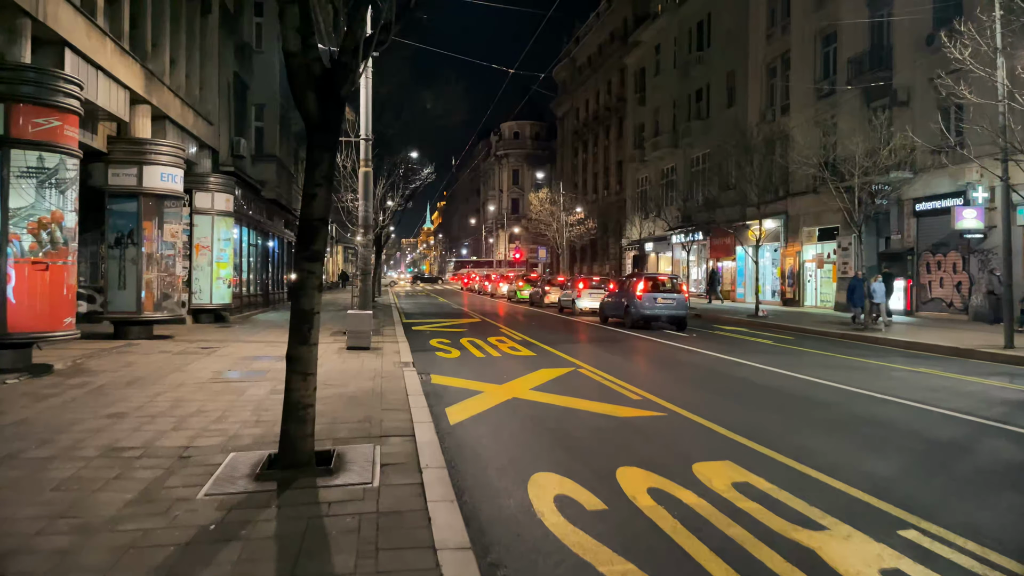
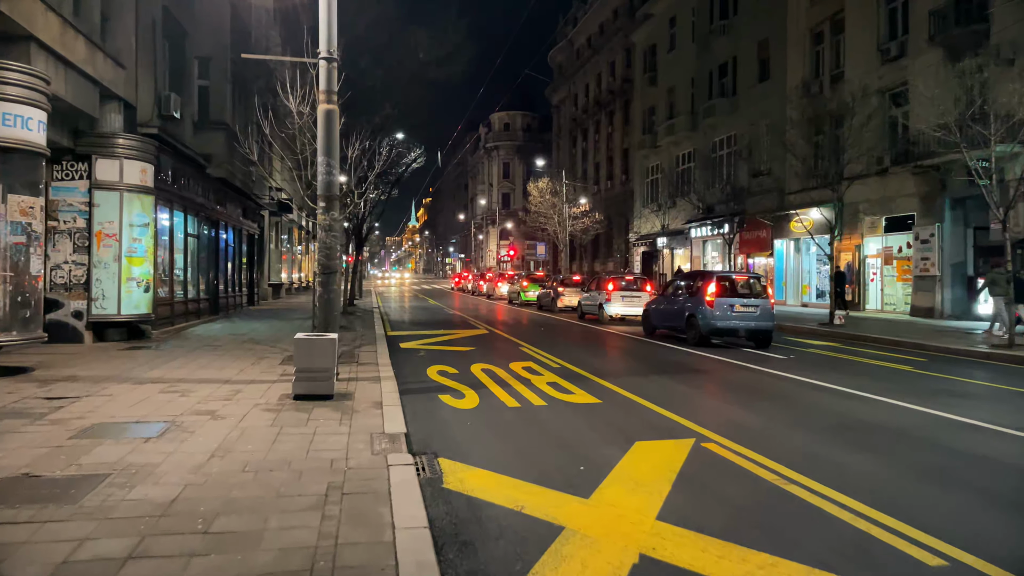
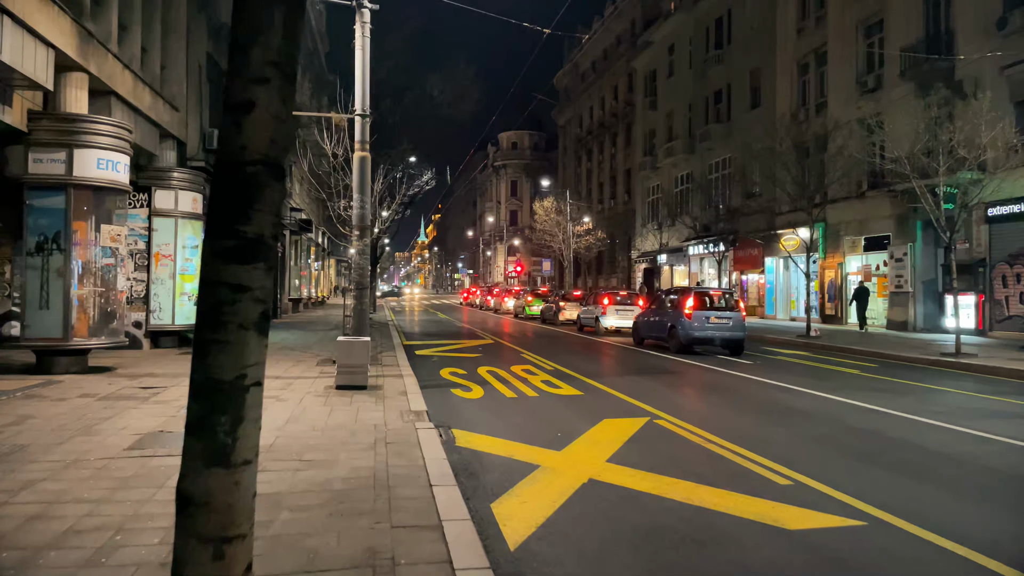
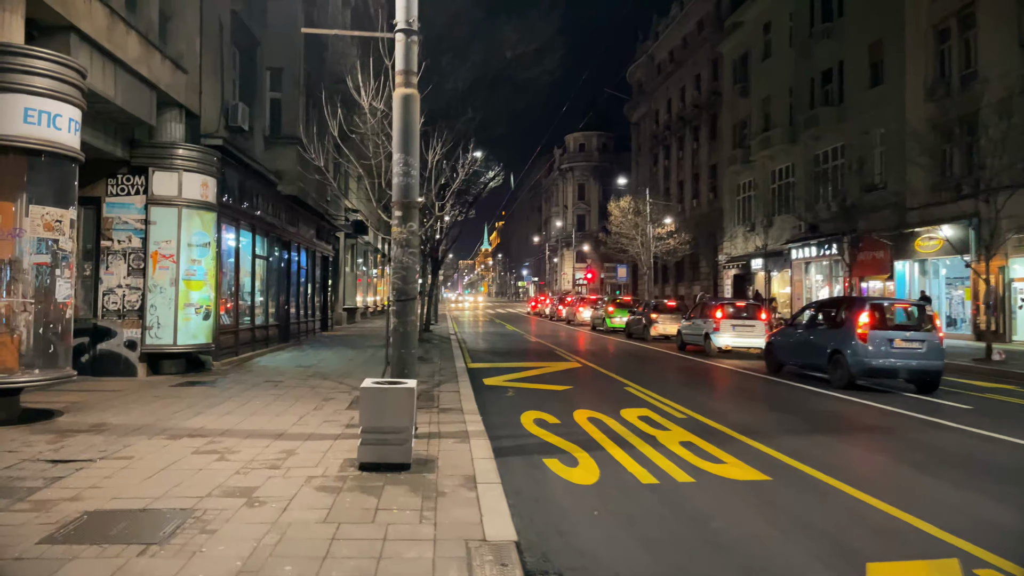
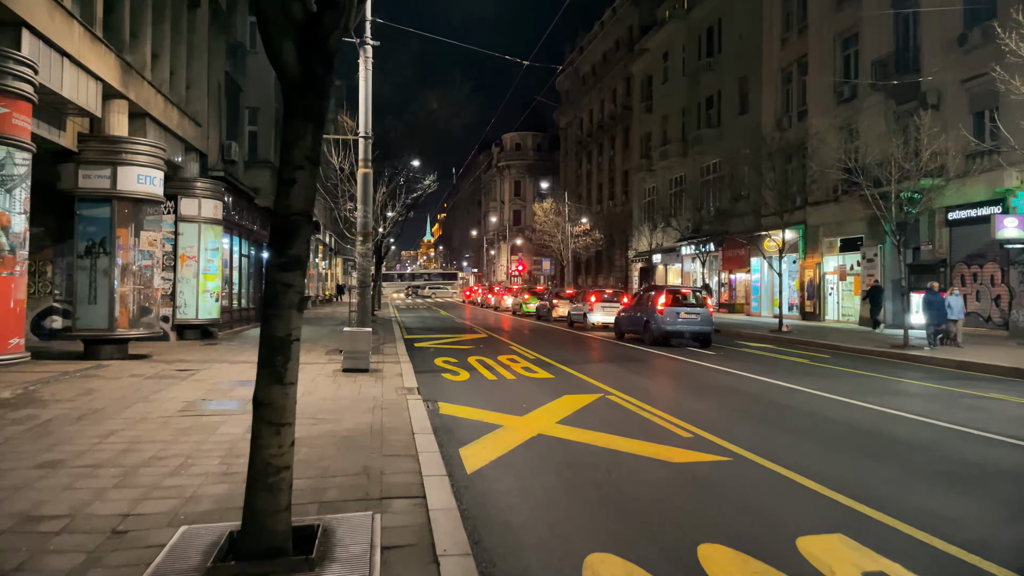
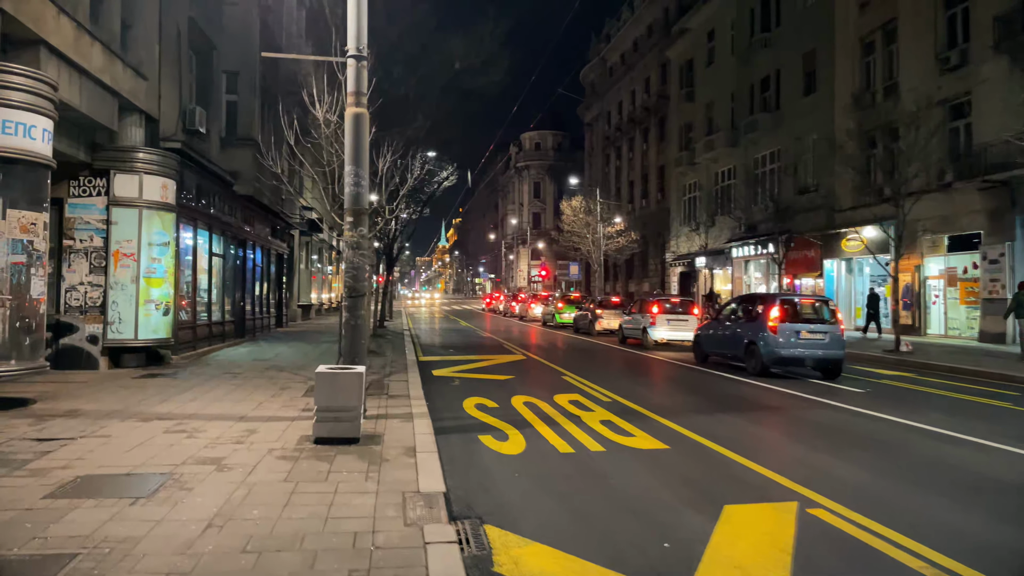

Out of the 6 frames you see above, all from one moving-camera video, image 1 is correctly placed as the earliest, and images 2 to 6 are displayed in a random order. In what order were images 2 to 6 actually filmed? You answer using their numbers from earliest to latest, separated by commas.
5, 3, 2, 6, 4
